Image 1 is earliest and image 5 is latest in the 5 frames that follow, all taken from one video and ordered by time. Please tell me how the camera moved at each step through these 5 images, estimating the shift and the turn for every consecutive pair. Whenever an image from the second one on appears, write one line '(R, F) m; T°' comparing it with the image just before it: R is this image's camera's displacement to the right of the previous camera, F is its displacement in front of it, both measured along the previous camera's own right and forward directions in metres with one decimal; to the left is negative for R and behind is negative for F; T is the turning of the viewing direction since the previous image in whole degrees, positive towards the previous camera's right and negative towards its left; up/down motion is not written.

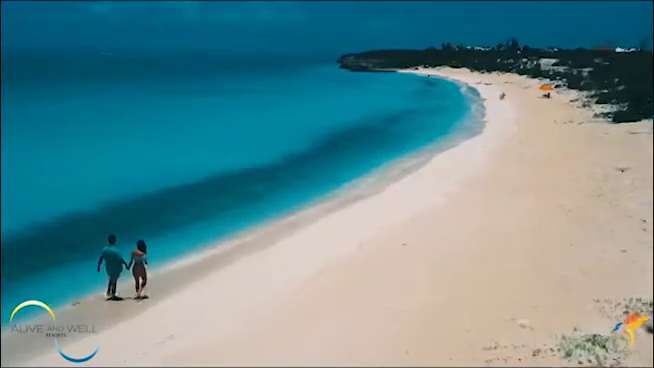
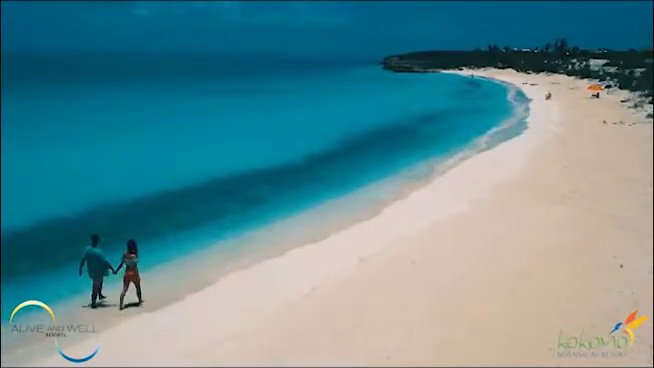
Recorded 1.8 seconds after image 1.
(+0.4, +1.0) m; -4°
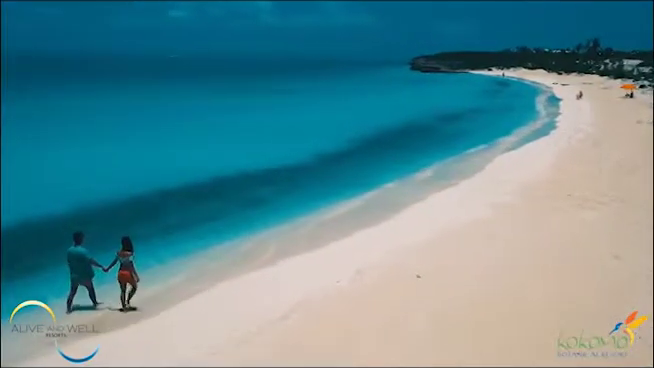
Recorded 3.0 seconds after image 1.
(+0.3, +0.6) m; -3°
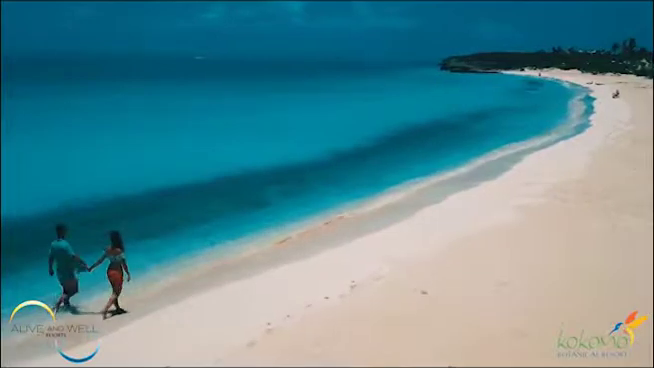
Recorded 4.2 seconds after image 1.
(+0.3, +0.7) m; -3°
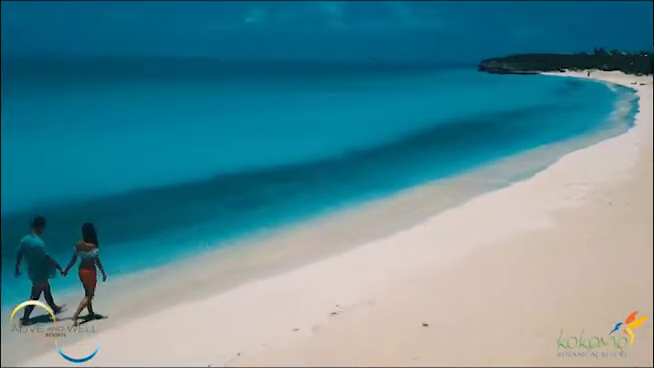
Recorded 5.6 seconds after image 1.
(+0.3, +0.8) m; -3°
